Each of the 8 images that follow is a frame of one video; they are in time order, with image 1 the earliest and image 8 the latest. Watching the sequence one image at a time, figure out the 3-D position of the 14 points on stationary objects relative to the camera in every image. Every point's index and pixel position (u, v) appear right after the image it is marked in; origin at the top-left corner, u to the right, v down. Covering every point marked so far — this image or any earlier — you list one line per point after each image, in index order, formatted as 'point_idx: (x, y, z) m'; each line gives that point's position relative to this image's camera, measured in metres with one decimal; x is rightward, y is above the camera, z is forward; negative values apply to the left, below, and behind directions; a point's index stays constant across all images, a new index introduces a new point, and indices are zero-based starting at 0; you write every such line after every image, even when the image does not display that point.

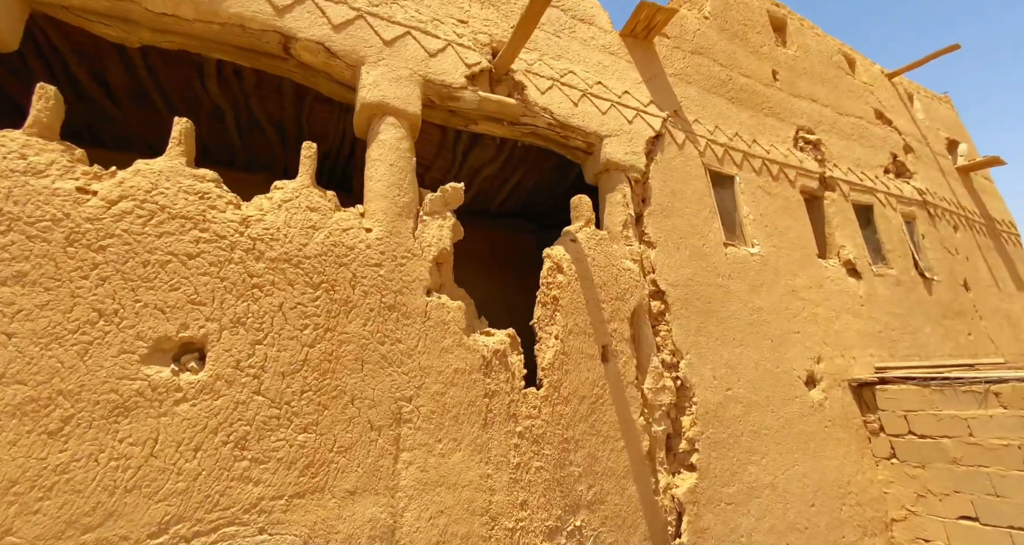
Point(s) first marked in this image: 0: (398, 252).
0: (-0.6, +0.1, +2.3) m
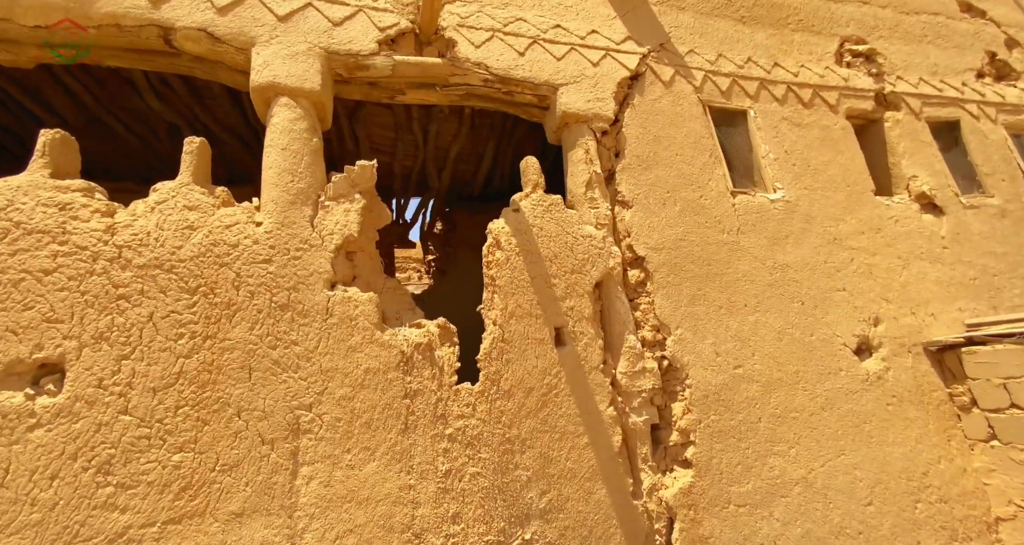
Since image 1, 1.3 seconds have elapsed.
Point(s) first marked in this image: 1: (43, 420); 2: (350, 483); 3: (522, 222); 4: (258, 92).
0: (-1.0, +0.1, +2.0) m
1: (-1.6, -0.5, +1.6) m
2: (-0.7, -0.8, +1.8) m
3: (+0.1, +0.3, +2.5) m
4: (-1.3, +0.9, +2.2) m
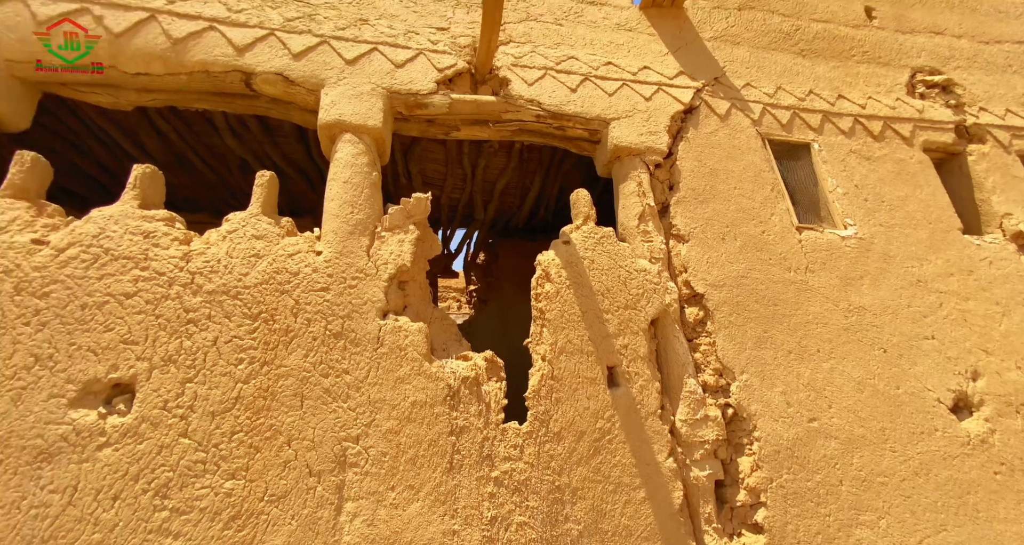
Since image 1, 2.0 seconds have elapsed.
0: (-0.8, 0.0, +2.1) m
1: (-1.5, -0.6, +1.6) m
2: (-0.5, -1.0, +1.7) m
3: (+0.3, +0.1, +2.4) m
4: (-1.0, +0.8, +2.4) m
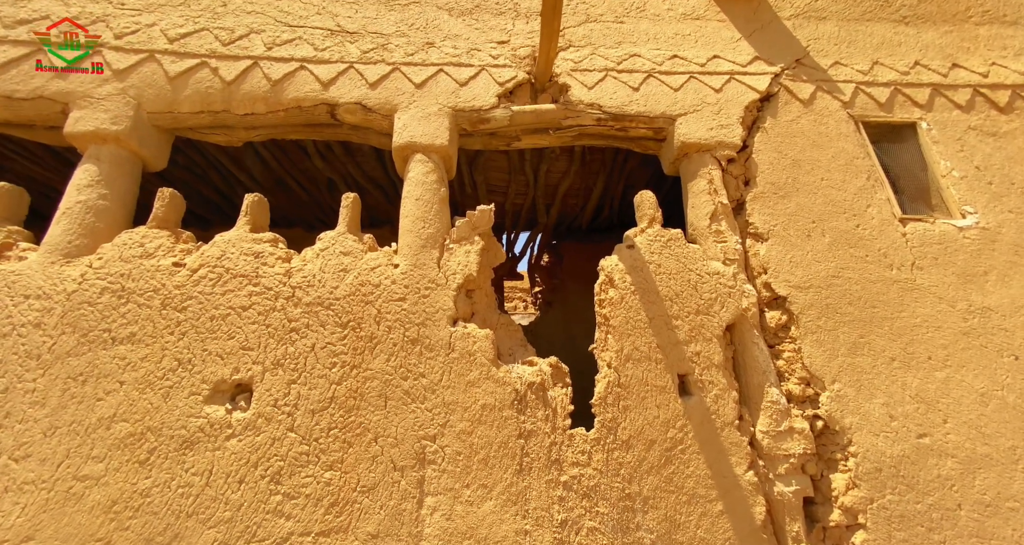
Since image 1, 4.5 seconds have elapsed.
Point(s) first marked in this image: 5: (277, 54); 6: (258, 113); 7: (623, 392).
0: (-0.4, -0.1, +2.2) m
1: (-1.2, -0.7, +1.9) m
2: (-0.2, -1.0, +1.8) m
3: (+0.7, +0.1, +2.4) m
4: (-0.6, +0.7, +2.6) m
5: (-1.5, +1.4, +2.8) m
6: (-1.5, +1.0, +2.7) m
7: (+0.5, -0.6, +2.1) m
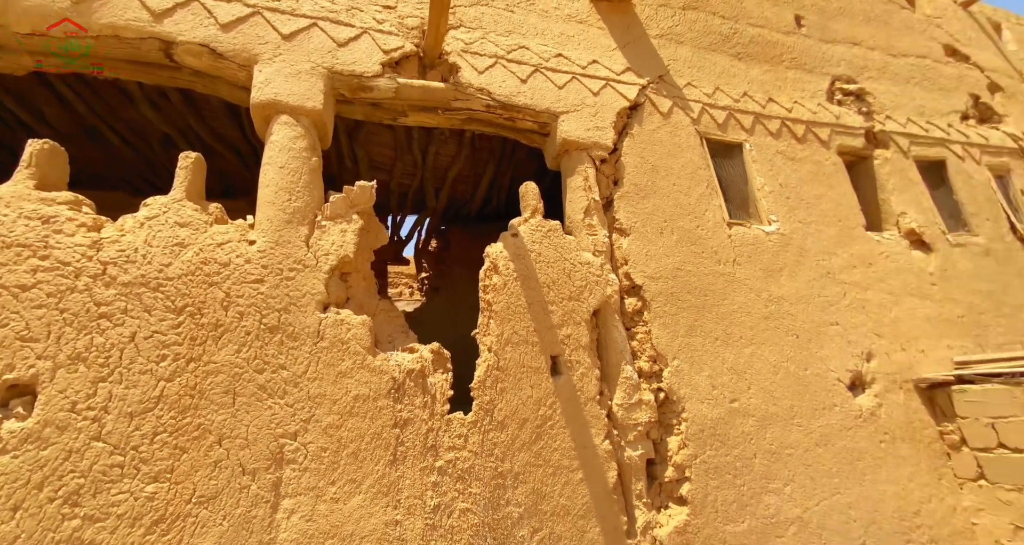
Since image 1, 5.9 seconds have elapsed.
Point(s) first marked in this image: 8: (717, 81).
0: (-1.0, 0.0, +2.0) m
1: (-1.7, -0.6, +1.5) m
2: (-0.7, -0.9, +1.7) m
3: (0.0, +0.1, +2.5) m
4: (-1.3, +0.8, +2.2) m
5: (-2.1, +1.5, +2.2) m
6: (-2.1, +1.1, +2.1) m
7: (-0.1, -0.5, +2.2) m
8: (+1.7, +1.6, +3.7) m
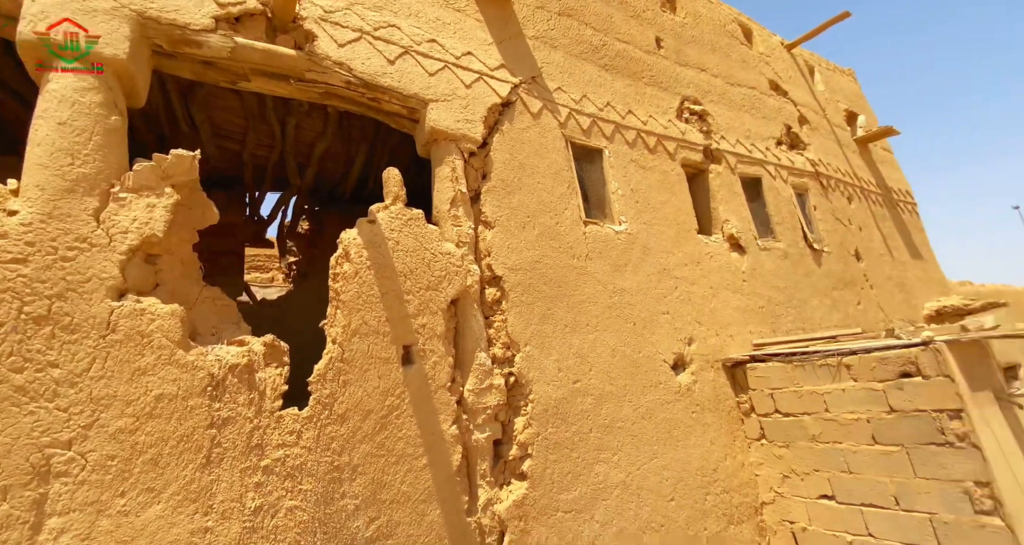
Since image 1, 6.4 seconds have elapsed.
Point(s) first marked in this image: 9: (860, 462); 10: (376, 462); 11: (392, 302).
0: (-1.7, +0.1, +1.7) m
1: (-2.2, -0.5, +1.0) m
2: (-1.3, -0.9, +1.5) m
3: (-0.7, +0.2, +2.4) m
4: (-1.9, +0.9, +1.8) m
5: (-2.7, +1.6, +1.6) m
6: (-2.7, +1.2, +1.5) m
7: (-0.8, -0.4, +2.1) m
8: (+0.6, +1.7, +4.0) m
9: (+2.6, -1.4, +3.3) m
10: (-0.6, -0.9, +2.1) m
11: (-0.6, -0.2, +2.3) m
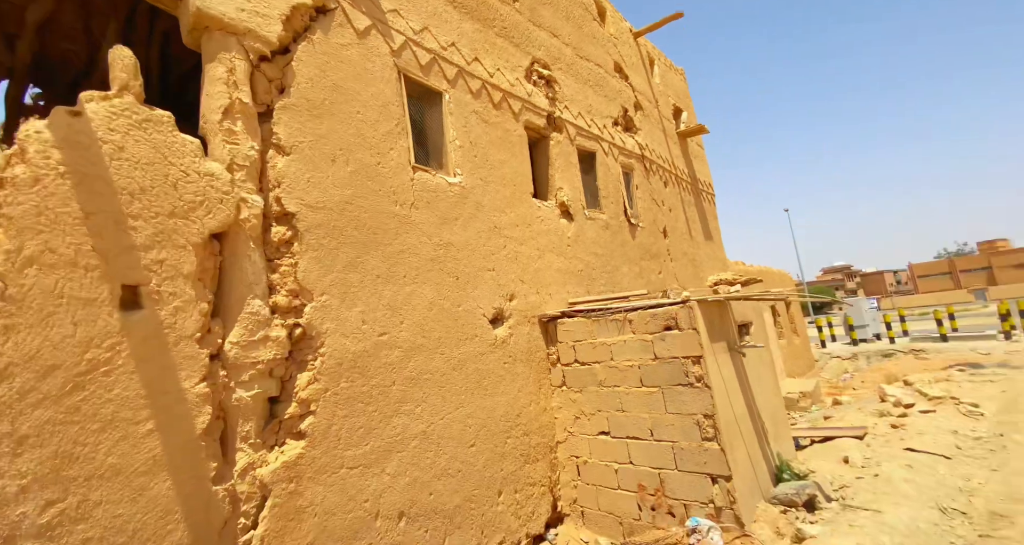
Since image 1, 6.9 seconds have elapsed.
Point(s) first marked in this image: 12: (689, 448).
0: (-2.4, +0.4, +0.8) m
1: (-2.7, -0.2, +0.1) m
2: (-2.1, -0.6, +0.8) m
3: (-1.7, +0.6, +1.8) m
4: (-2.6, +1.3, +0.8) m
5: (-3.2, +2.0, +0.3) m
6: (-3.2, +1.6, +0.2) m
7: (-1.7, -0.1, +1.5) m
8: (-0.8, +2.1, +3.6) m
9: (+1.0, -1.1, +3.8) m
10: (-1.6, -0.6, +1.6) m
11: (-1.6, +0.2, +1.8) m
12: (+1.4, -1.4, +3.5) m
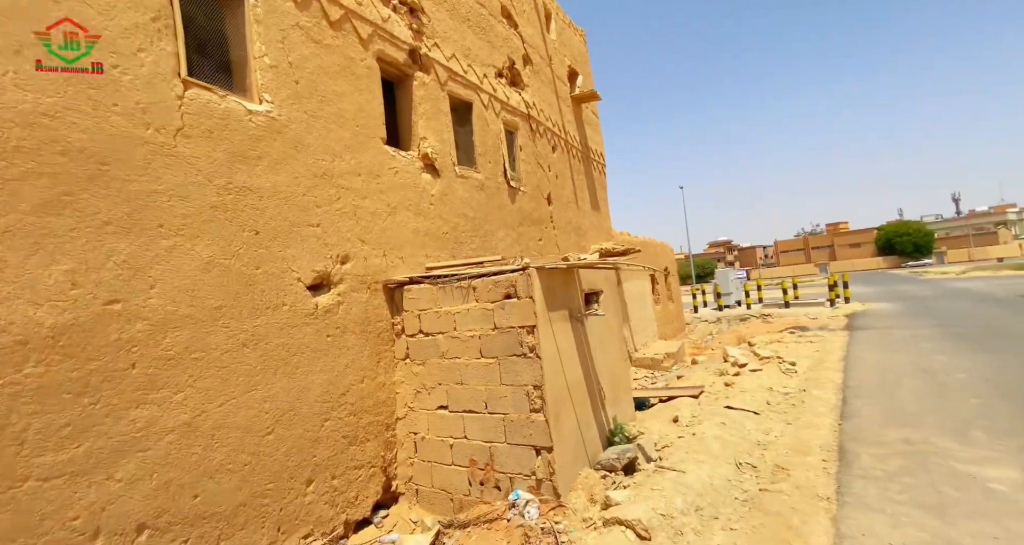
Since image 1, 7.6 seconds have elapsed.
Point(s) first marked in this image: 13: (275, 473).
0: (-2.9, +0.6, -0.2) m
1: (-3.1, -0.1, -0.9) m
2: (-2.7, -0.5, 0.0) m
3: (-2.5, +0.7, +0.8) m
4: (-3.1, +1.4, -0.4) m
5: (-3.5, +2.1, -1.1) m
6: (-3.6, +1.7, -1.1) m
7: (-2.5, +0.1, +0.6) m
8: (-1.9, +2.4, +2.7) m
9: (-0.4, -0.8, +3.6) m
10: (-2.4, -0.4, +0.8) m
11: (-2.4, +0.4, +0.9) m
12: (+0.1, -1.1, +3.3) m
13: (-1.5, -1.2, +2.8) m
